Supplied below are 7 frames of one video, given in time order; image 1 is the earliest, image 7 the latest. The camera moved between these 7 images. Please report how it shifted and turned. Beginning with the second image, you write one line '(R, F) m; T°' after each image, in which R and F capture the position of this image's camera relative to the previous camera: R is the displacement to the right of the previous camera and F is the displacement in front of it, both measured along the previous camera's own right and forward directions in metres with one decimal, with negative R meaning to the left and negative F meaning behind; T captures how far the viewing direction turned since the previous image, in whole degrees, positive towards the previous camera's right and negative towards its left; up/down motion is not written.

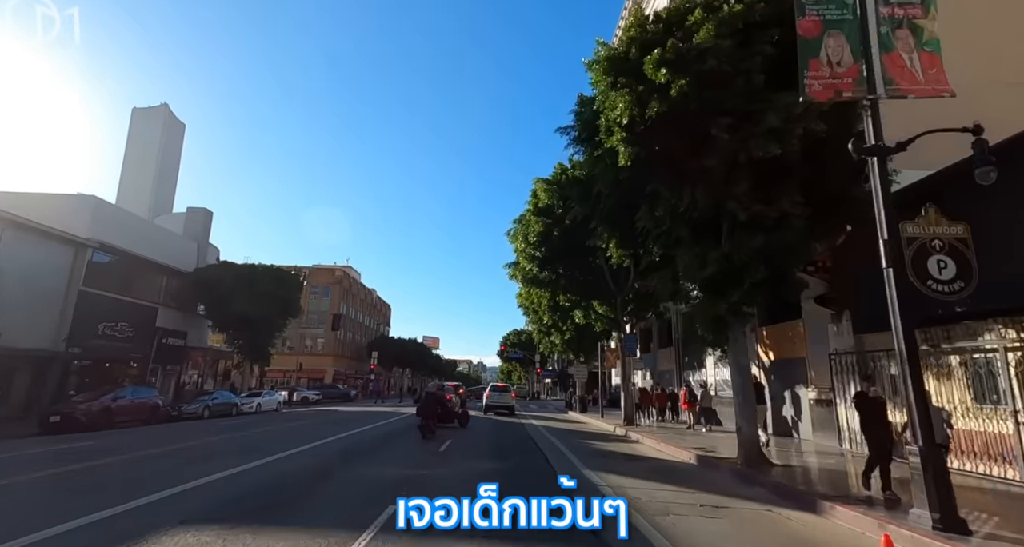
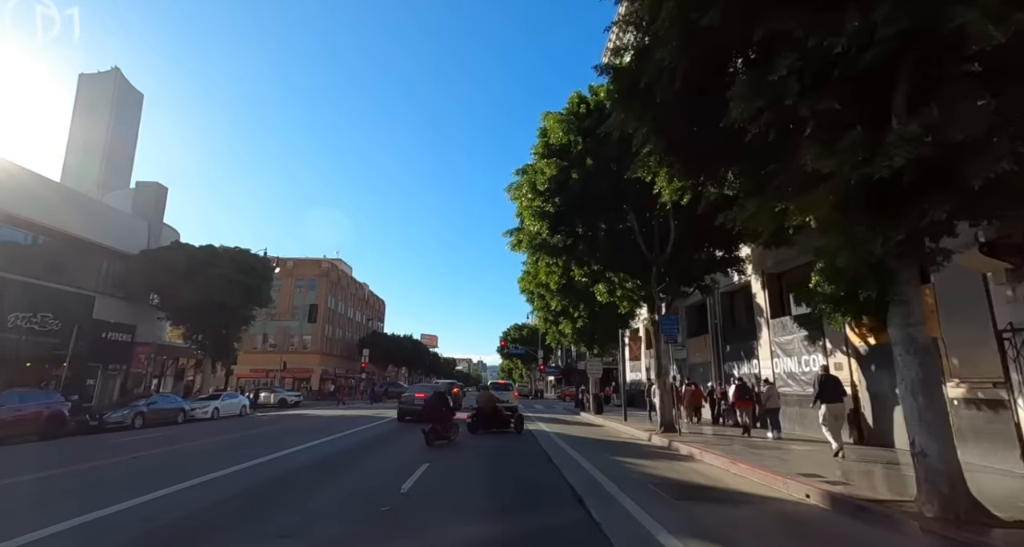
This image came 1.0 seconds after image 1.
(-0.1, +4.5) m; 0°
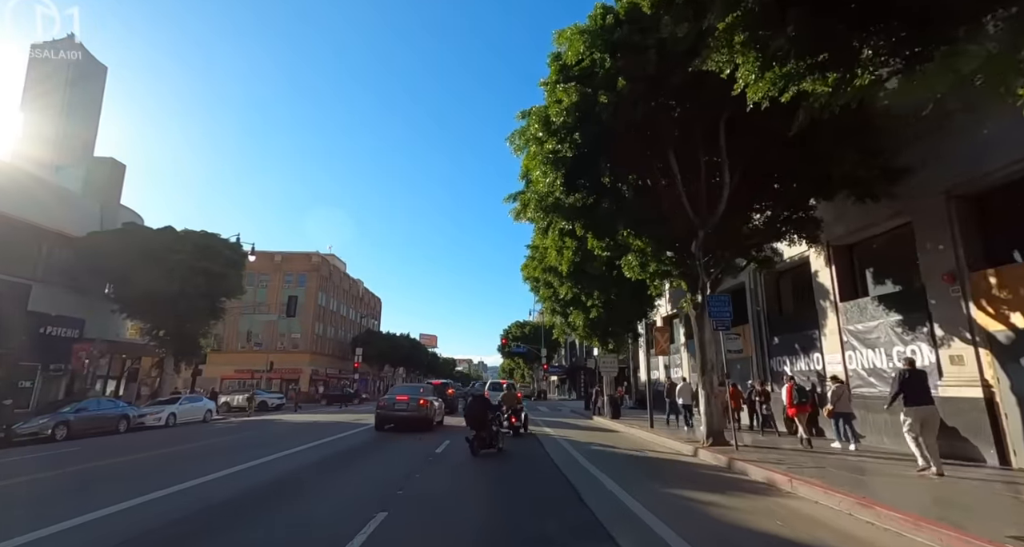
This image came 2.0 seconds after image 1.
(-0.1, +3.4) m; 0°
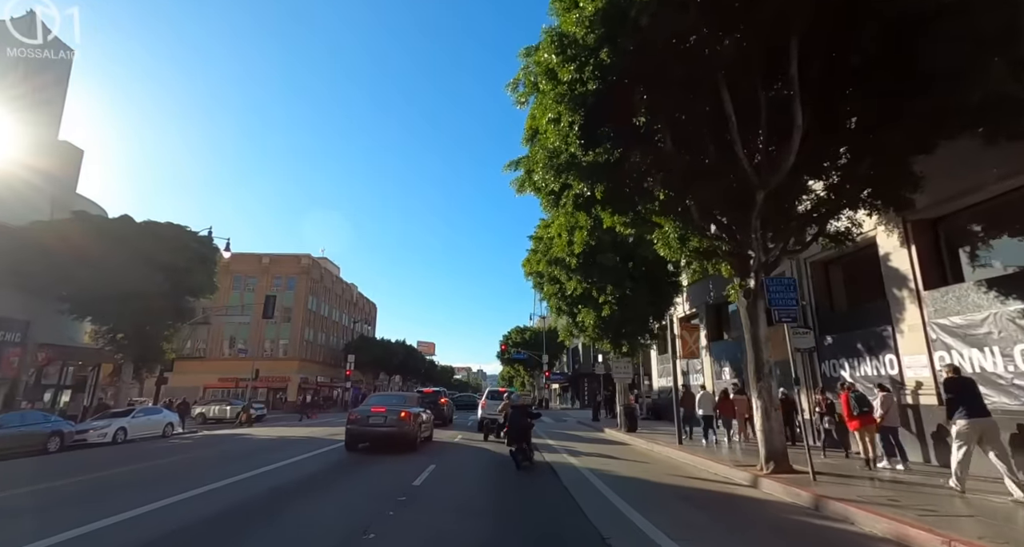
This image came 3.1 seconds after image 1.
(-0.1, +2.7) m; 0°
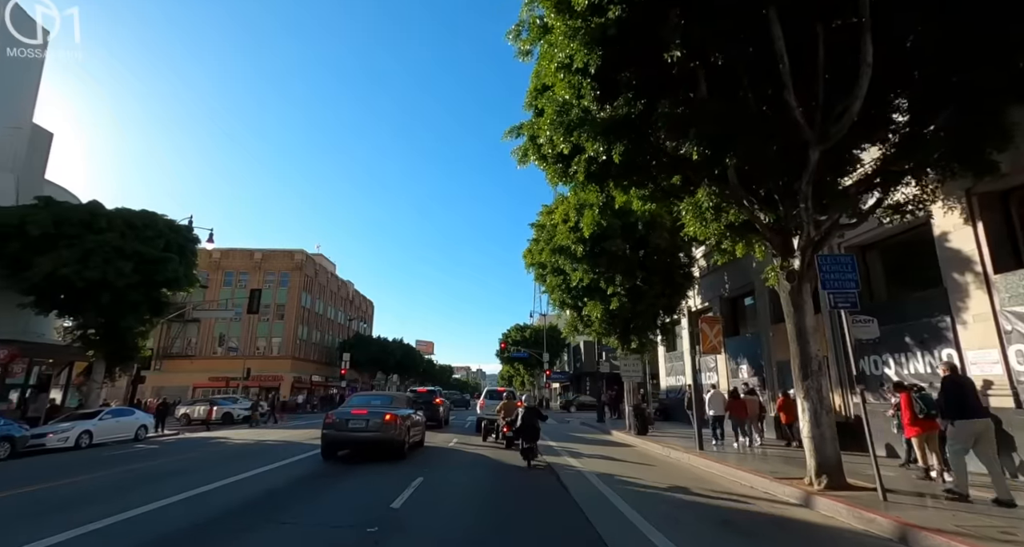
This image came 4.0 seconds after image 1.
(0.0, +1.6) m; 0°
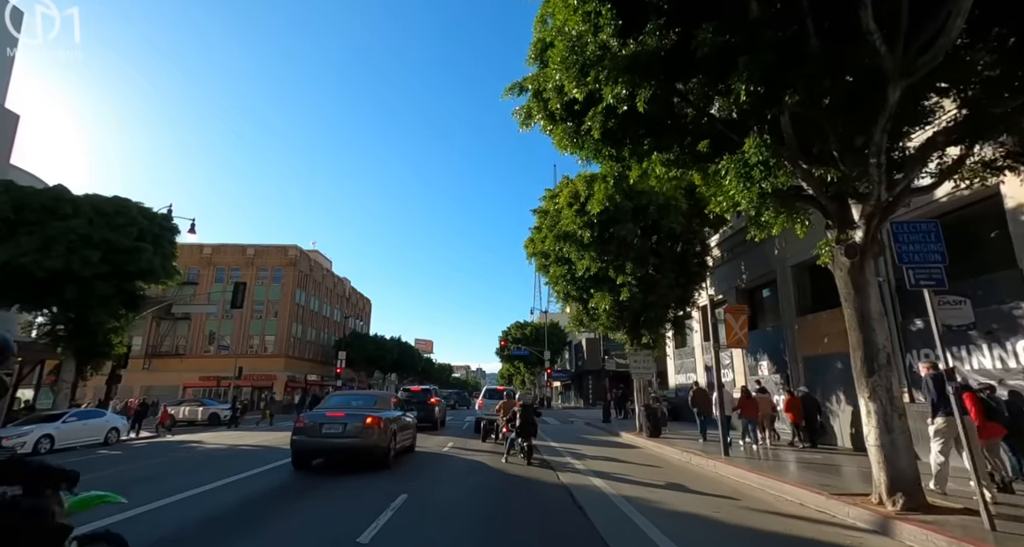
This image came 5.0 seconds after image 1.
(0.0, +1.5) m; 0°
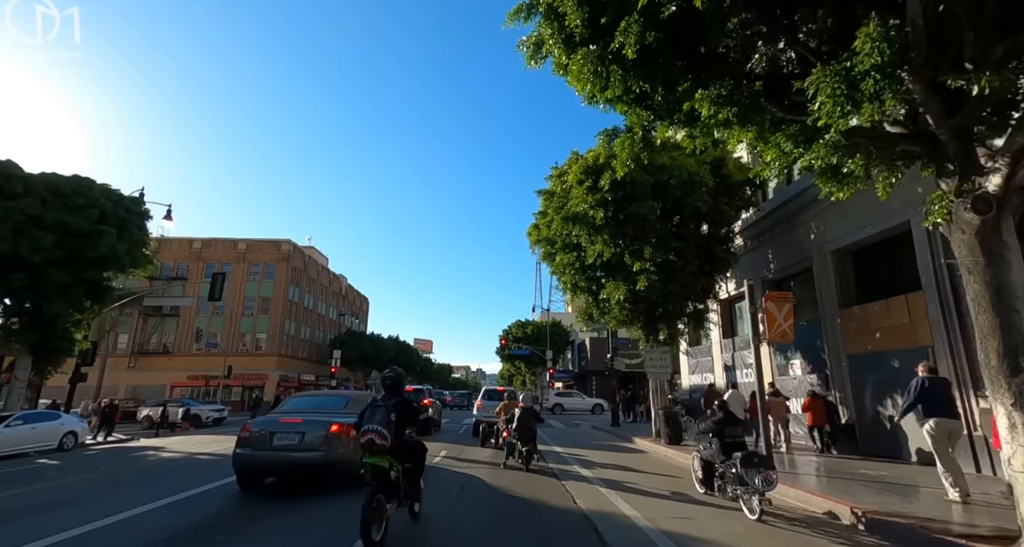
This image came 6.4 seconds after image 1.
(-0.1, +1.9) m; 0°
